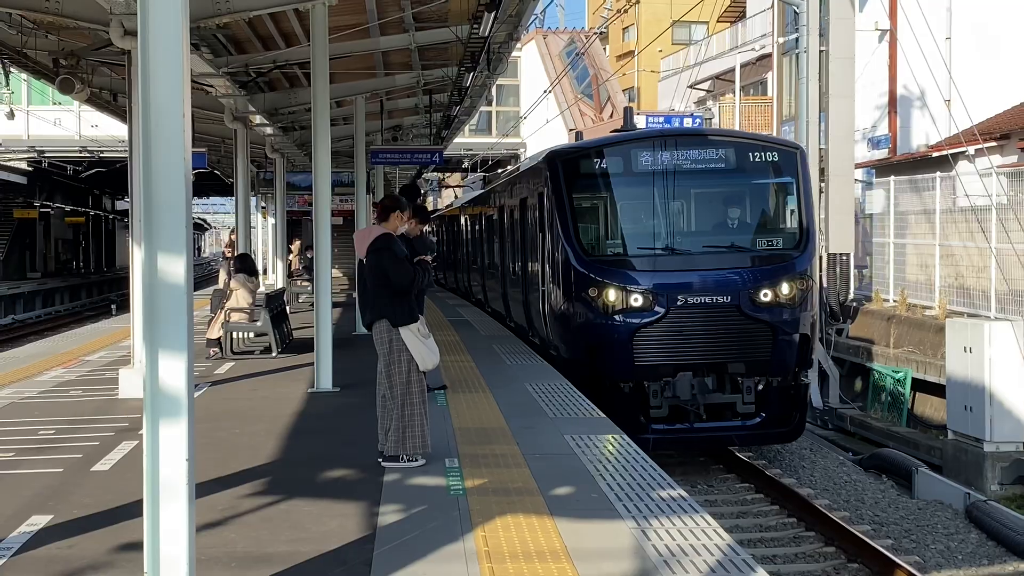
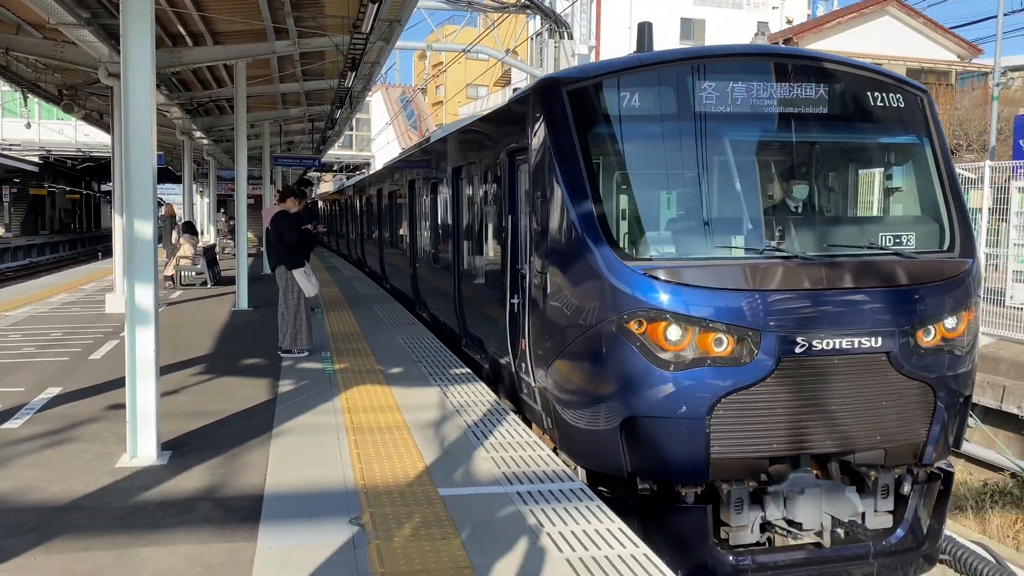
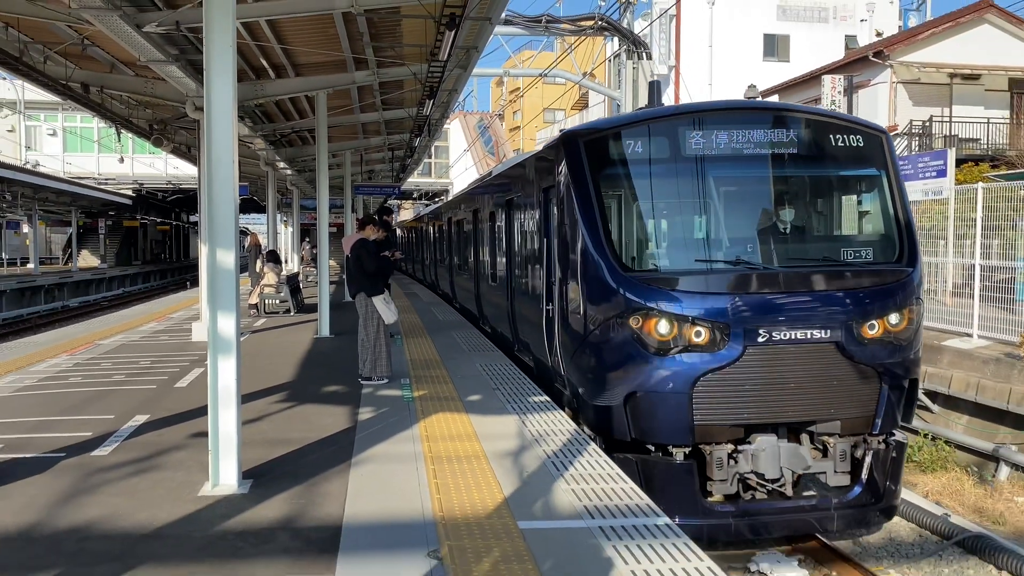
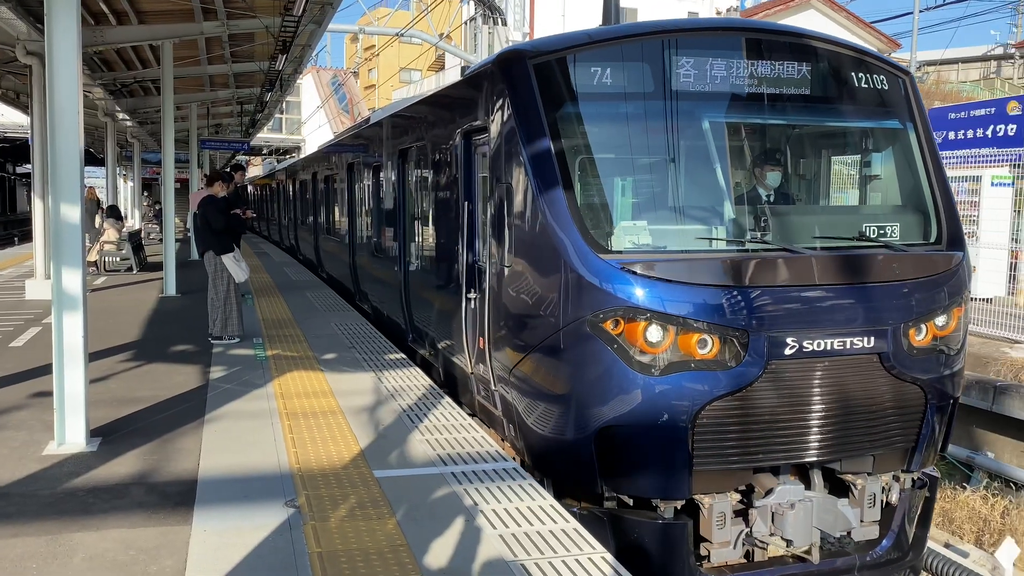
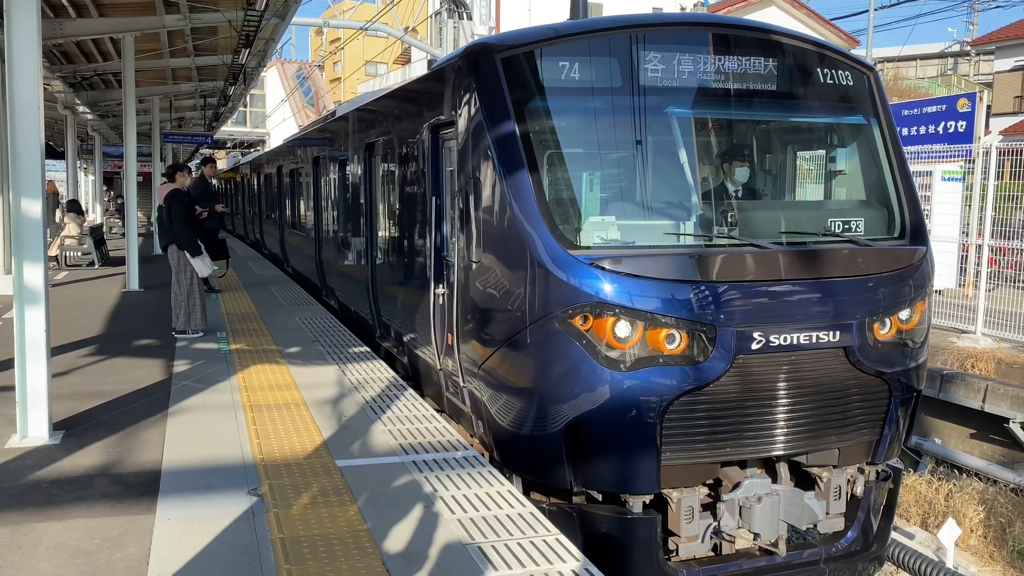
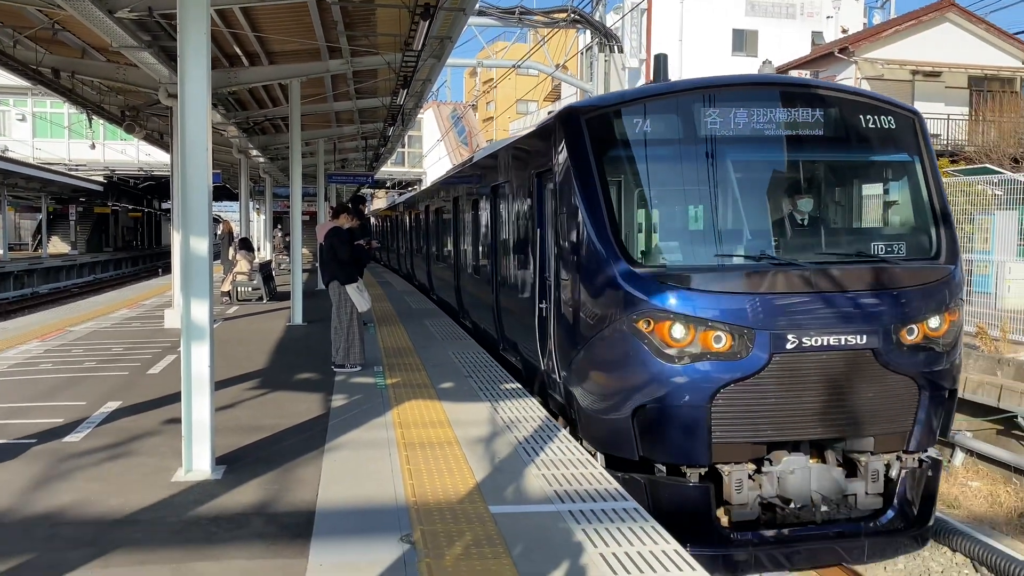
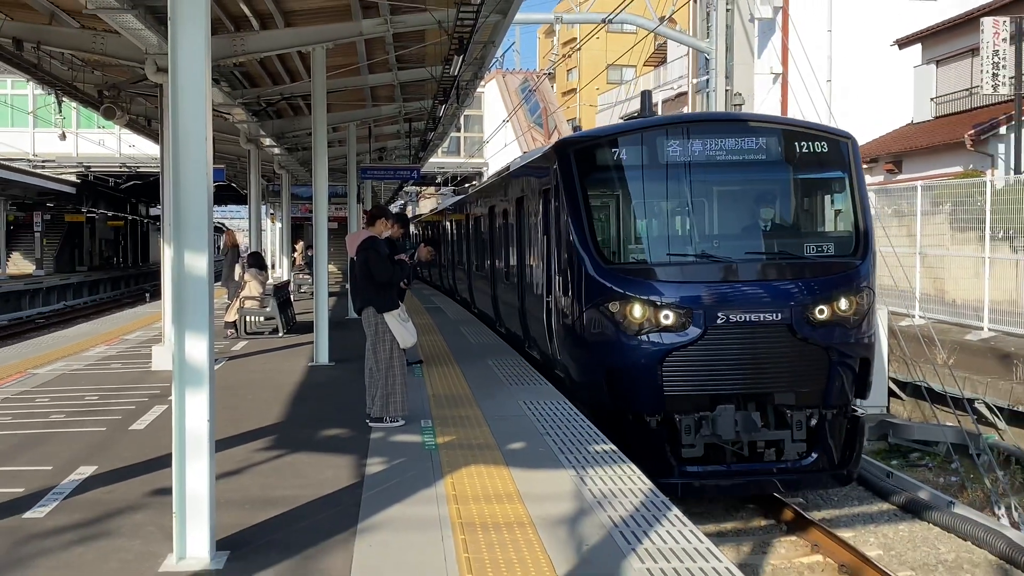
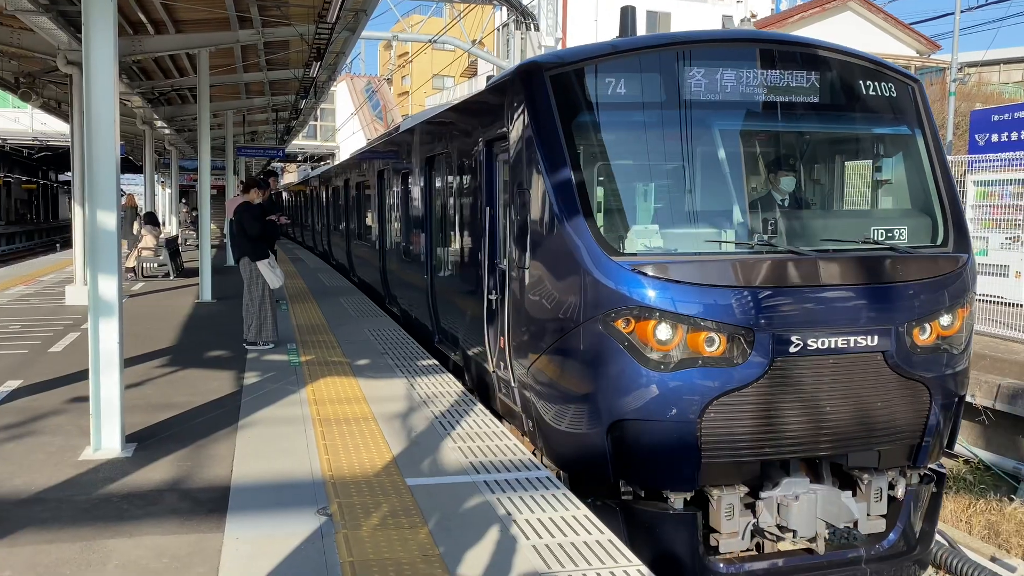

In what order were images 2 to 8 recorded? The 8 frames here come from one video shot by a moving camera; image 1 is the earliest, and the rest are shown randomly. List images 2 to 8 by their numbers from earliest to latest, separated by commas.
7, 3, 6, 2, 8, 4, 5
